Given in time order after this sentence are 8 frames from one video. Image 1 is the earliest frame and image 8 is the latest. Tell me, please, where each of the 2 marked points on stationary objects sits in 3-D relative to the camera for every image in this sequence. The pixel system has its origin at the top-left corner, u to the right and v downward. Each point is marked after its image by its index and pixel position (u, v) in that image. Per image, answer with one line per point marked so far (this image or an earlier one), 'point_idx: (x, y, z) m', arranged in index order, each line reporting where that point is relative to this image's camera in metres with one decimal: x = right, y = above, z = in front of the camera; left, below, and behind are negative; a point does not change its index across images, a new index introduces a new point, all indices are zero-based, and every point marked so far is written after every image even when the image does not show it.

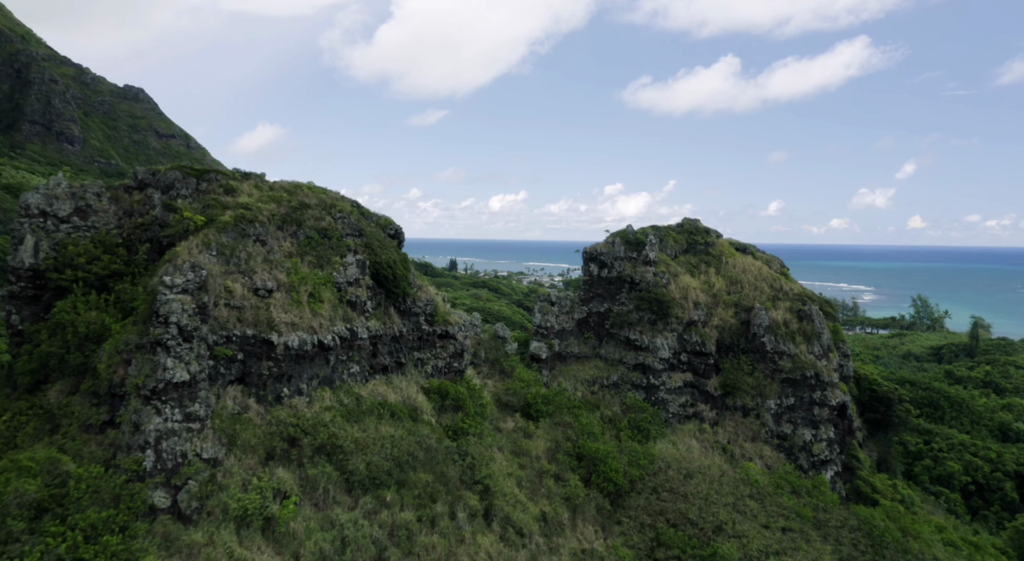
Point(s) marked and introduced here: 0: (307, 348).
0: (-5.3, -1.8, +15.9) m
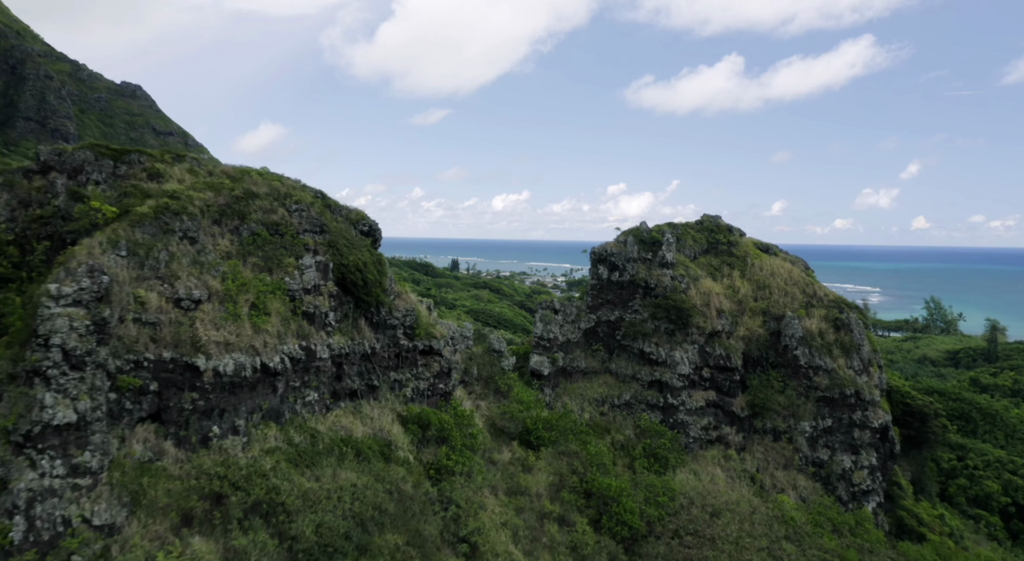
0: (-5.5, -1.9, +12.6) m
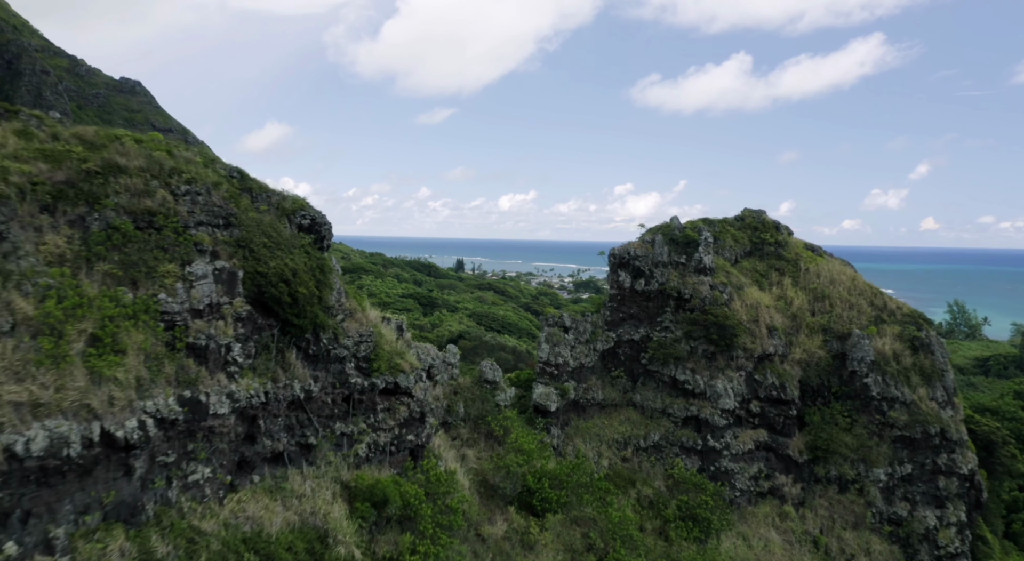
0: (-5.6, -2.2, +7.8) m
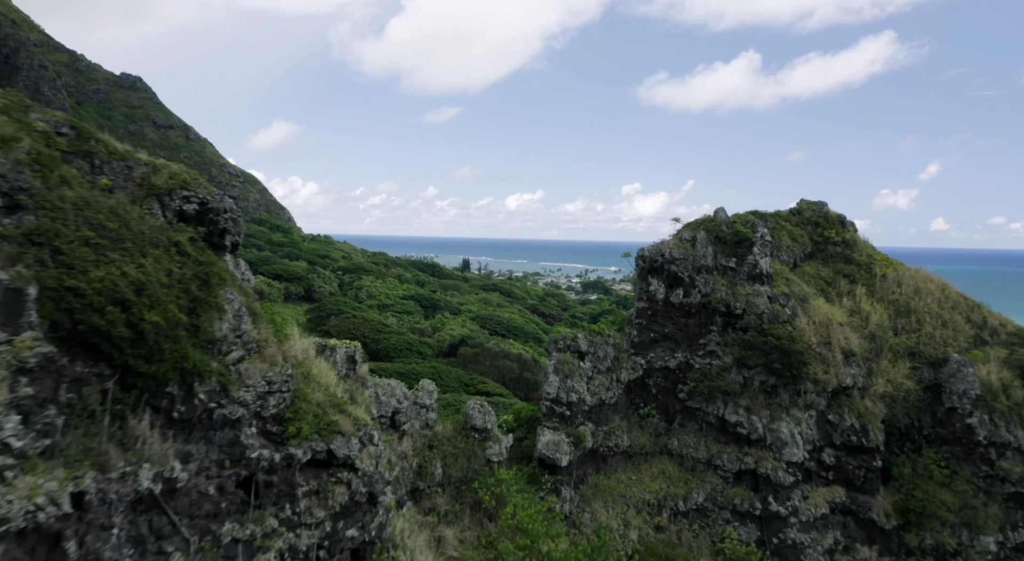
0: (-5.8, -2.4, +3.4) m
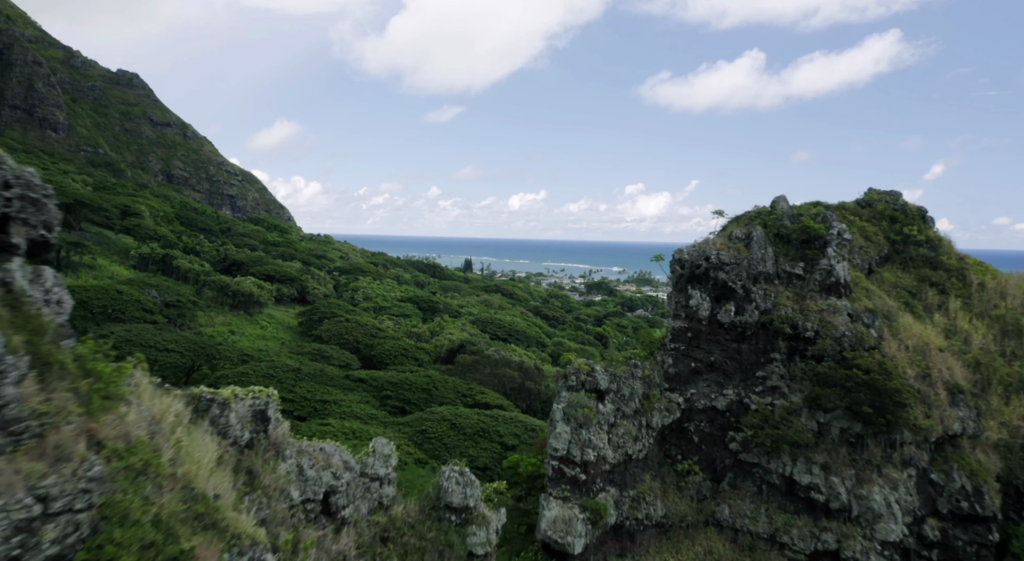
0: (-6.0, -2.6, -0.2) m
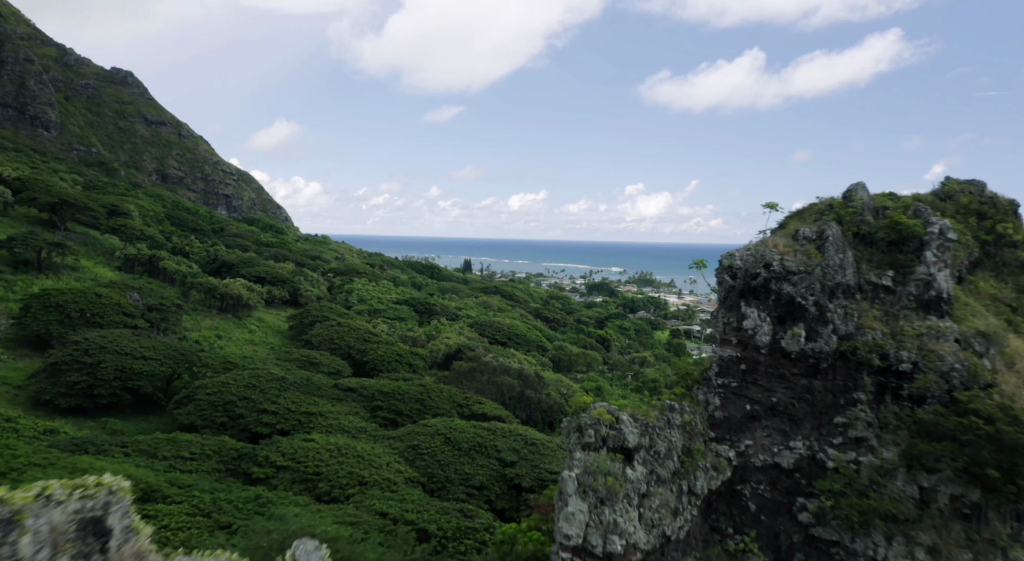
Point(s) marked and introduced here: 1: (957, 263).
0: (-6.0, -2.8, -3.0) m
1: (+7.7, +0.4, +10.6) m
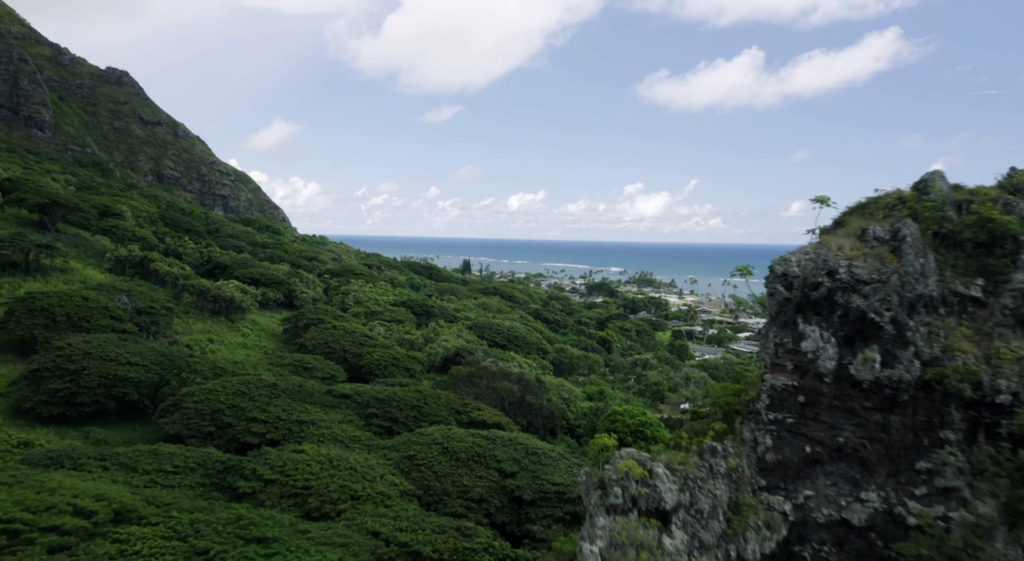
0: (-6.0, -3.0, -4.6) m
1: (+7.7, +0.3, +9.0) m
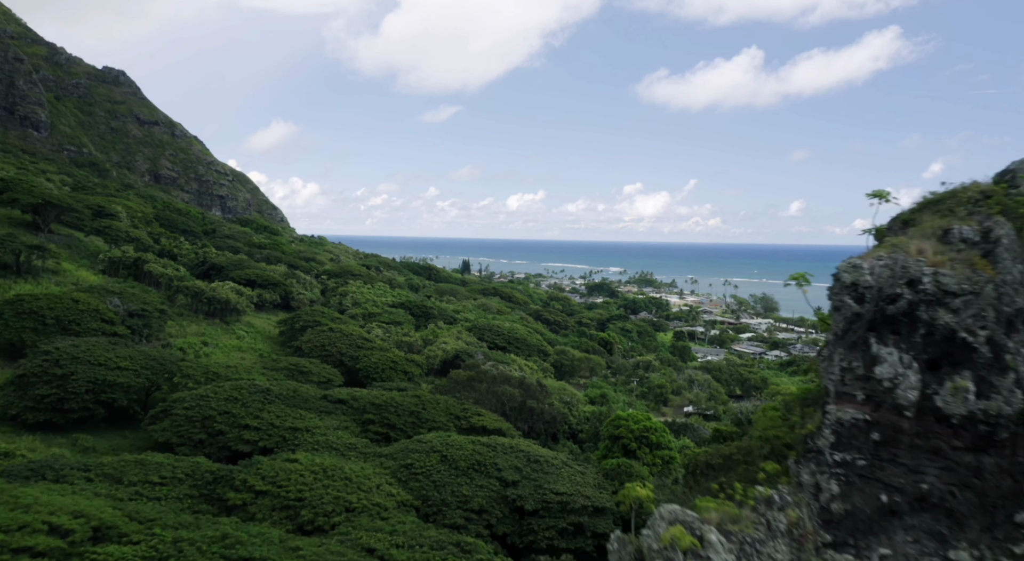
0: (-5.9, -3.1, -5.8) m
1: (+7.8, +0.2, +7.8) m
